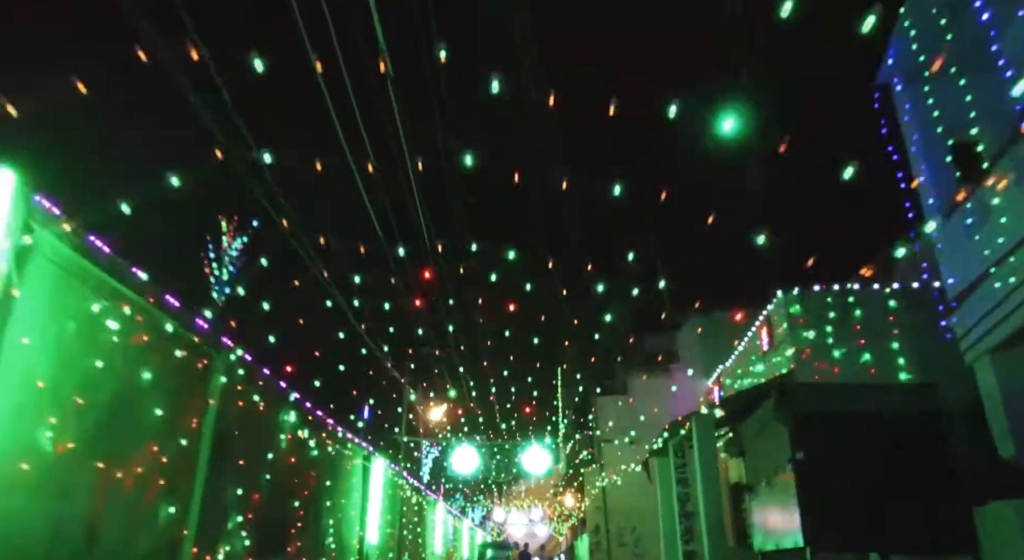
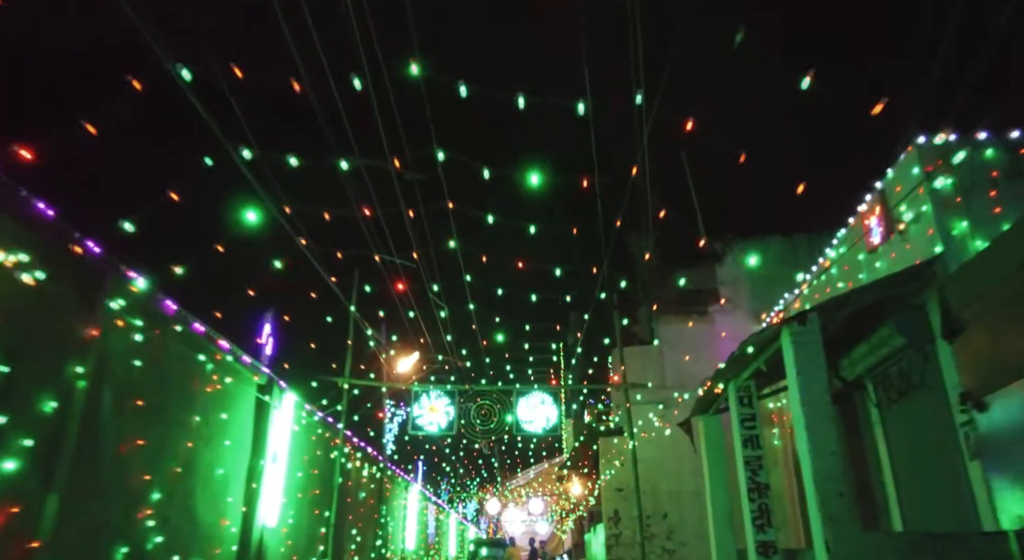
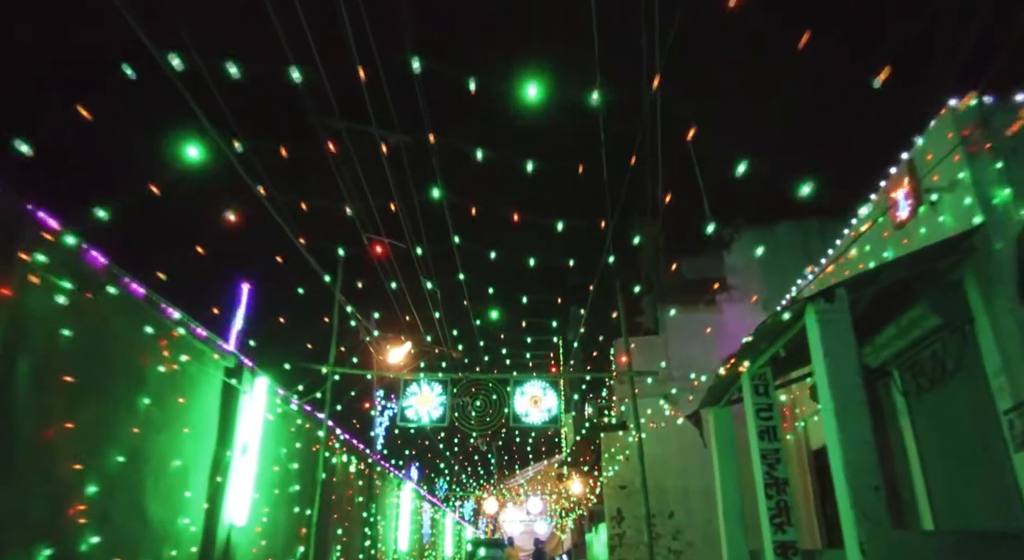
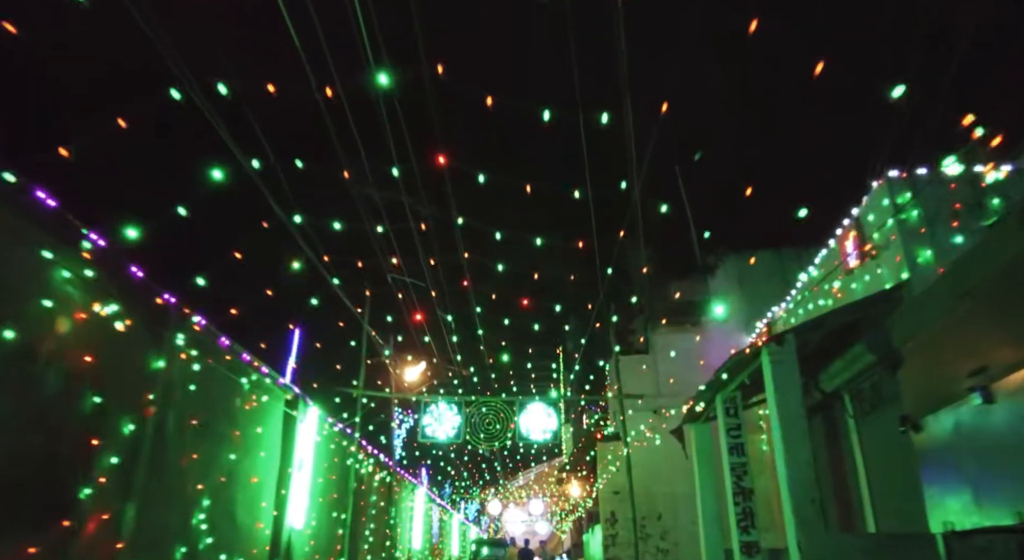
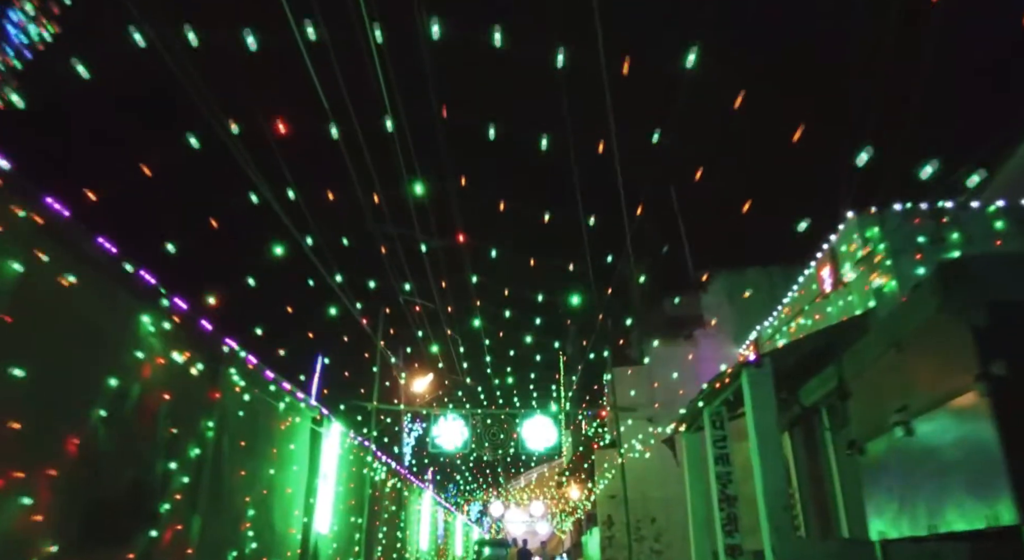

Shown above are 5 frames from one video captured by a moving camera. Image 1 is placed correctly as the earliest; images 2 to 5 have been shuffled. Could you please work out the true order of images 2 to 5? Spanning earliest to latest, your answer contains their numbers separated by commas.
5, 4, 2, 3
